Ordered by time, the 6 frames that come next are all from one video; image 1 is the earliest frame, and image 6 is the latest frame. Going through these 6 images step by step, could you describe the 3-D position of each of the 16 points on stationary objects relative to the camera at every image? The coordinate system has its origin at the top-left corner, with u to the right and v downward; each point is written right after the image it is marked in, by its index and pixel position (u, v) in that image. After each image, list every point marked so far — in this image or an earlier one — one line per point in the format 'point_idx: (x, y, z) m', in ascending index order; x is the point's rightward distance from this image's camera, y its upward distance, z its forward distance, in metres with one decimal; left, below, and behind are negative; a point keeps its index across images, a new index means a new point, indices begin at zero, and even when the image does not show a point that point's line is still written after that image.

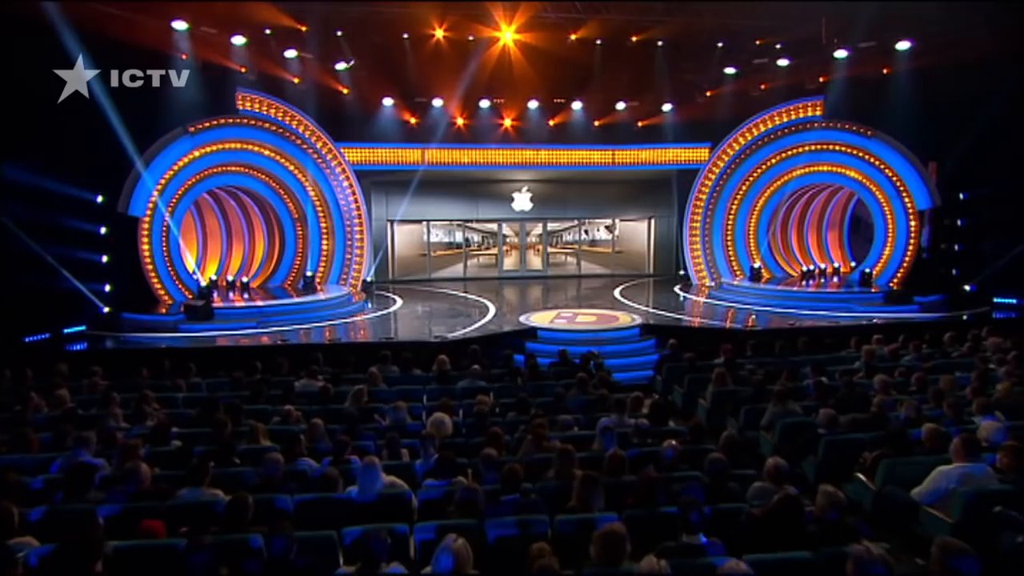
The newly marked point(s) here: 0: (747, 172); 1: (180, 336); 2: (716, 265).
0: (+4.0, +1.9, +15.1) m
1: (-3.8, -0.5, +10.2) m
2: (+3.6, +0.4, +15.7) m
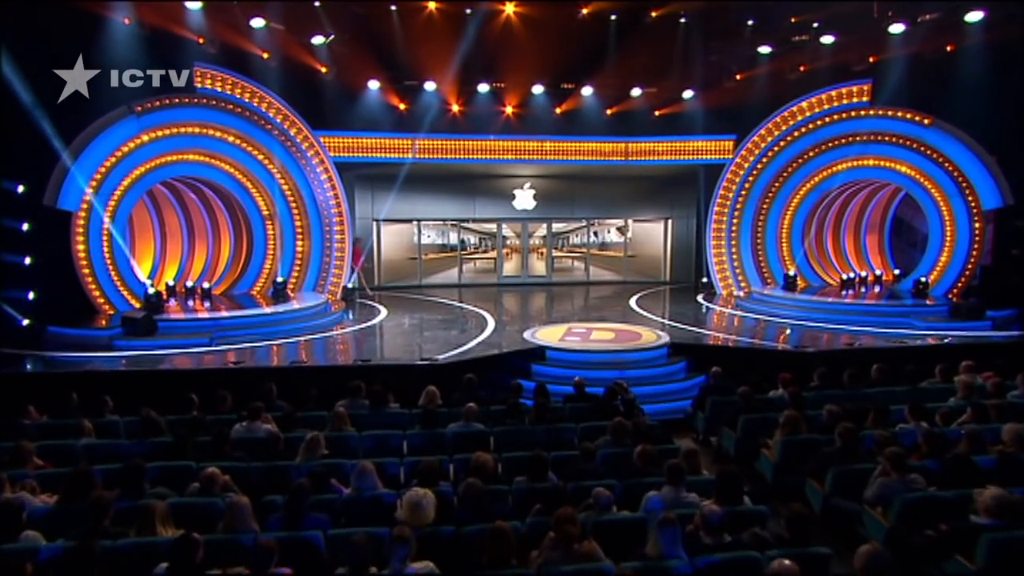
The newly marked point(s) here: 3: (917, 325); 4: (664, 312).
0: (+4.0, +1.8, +13.4) m
1: (-3.7, -0.6, +8.5) m
2: (+3.6, +0.2, +14.0) m
3: (+5.1, -0.5, +11.2) m
4: (+2.3, -0.4, +13.9) m
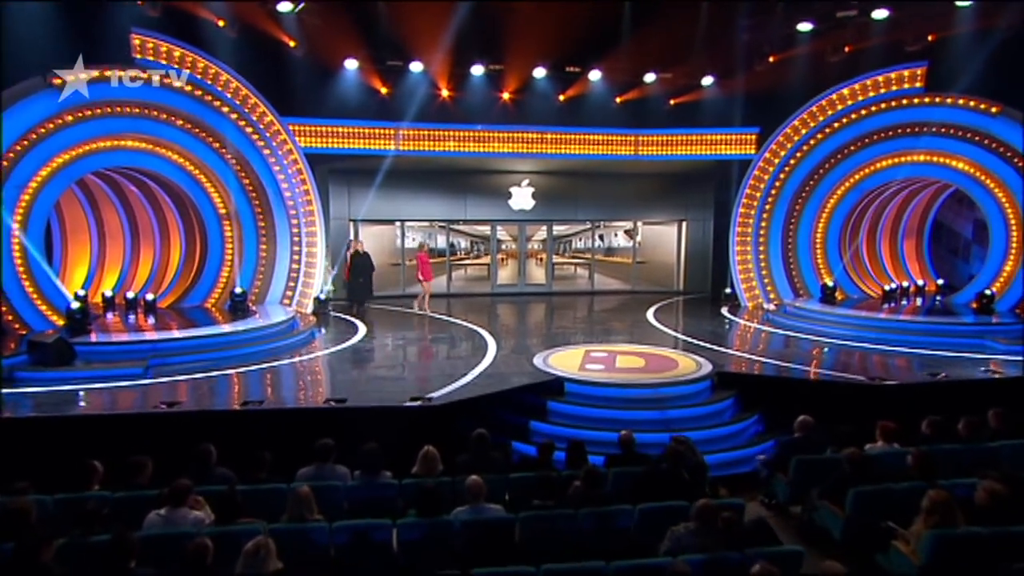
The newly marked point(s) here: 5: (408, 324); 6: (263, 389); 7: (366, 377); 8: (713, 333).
0: (+4.0, +1.6, +11.8) m
1: (-3.6, -0.8, +6.6) m
2: (+3.6, 0.0, +12.3) m
3: (+5.1, -0.7, +9.6) m
4: (+2.3, -0.5, +12.2) m
5: (-1.4, -0.5, +11.5) m
6: (-2.1, -0.9, +7.6) m
7: (-1.4, -0.8, +8.4) m
8: (+2.6, -0.6, +11.6) m
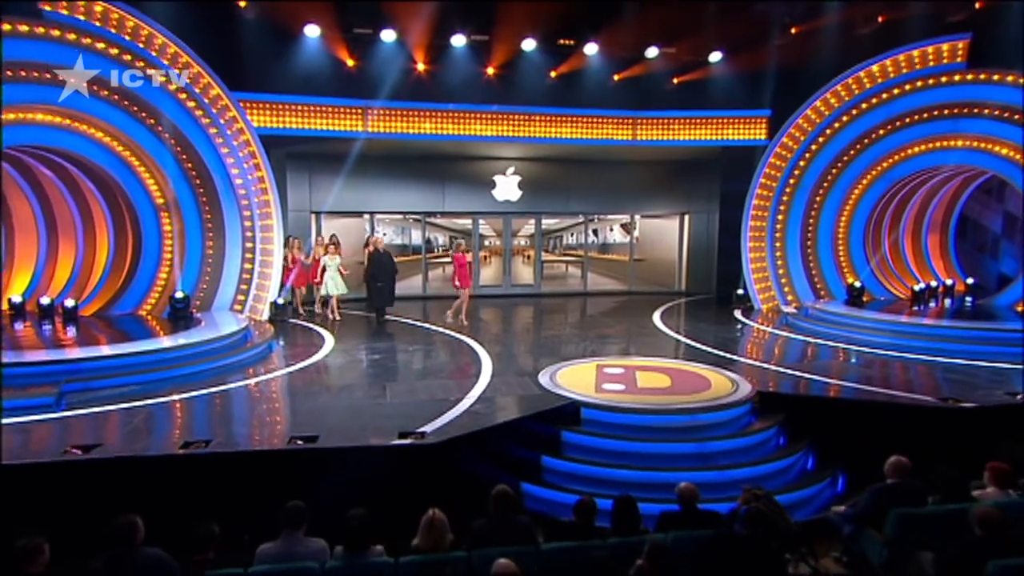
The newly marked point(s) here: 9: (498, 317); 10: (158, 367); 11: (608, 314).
0: (+3.8, +1.6, +10.5) m
1: (-3.5, -0.8, +5.0) m
2: (+3.4, 0.0, +11.0) m
3: (+5.1, -0.7, +8.4) m
4: (+2.1, -0.5, +10.8) m
5: (-1.5, -0.5, +9.9) m
6: (-2.1, -0.9, +6.1) m
7: (-1.3, -0.9, +6.9) m
8: (+2.5, -0.6, +10.3) m
9: (-0.2, -0.4, +11.3) m
10: (-2.9, -0.6, +7.3) m
11: (+1.2, -0.4, +11.7) m
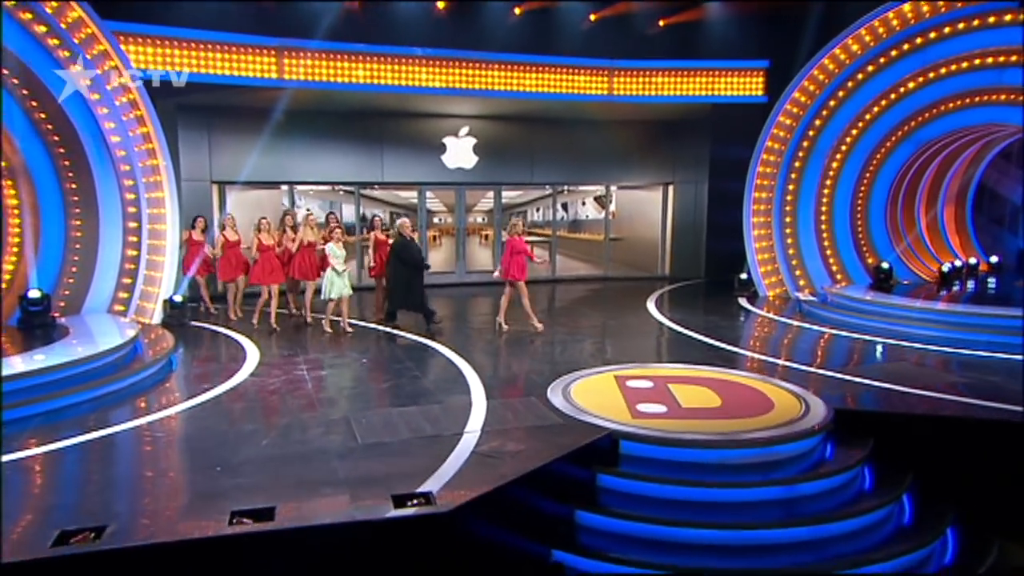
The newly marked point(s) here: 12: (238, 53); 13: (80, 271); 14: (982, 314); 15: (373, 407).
0: (+3.4, +1.8, +8.8) m
1: (-3.1, -0.9, +2.5) m
2: (+3.0, +0.2, +9.3) m
3: (+5.0, -0.5, +6.9) m
4: (+1.7, -0.4, +9.0) m
5: (-1.7, -0.4, +7.7) m
6: (-1.8, -0.9, +3.8) m
7: (-1.2, -0.8, +4.7) m
8: (+2.1, -0.4, +8.5) m
9: (-0.6, -0.3, +9.1) m
10: (-2.7, -0.6, +4.8) m
11: (+0.7, -0.2, +9.8) m
12: (-2.4, +2.1, +7.9) m
13: (-3.2, +0.2, +6.6) m
14: (+4.1, -0.2, +7.9) m
15: (-0.9, -0.7, +5.6) m
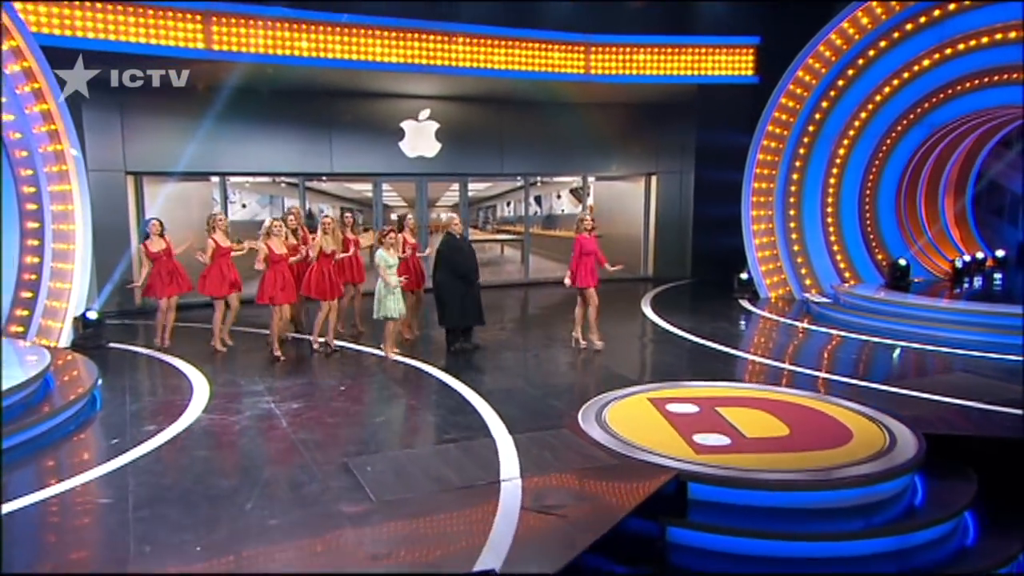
0: (+3.2, +1.8, +8.0) m
1: (-2.5, -0.9, +1.0) m
2: (+2.7, +0.2, +8.5) m
3: (+5.0, -0.5, +6.3) m
4: (+1.5, -0.4, +8.0) m
5: (-1.8, -0.5, +6.3) m
6: (-1.4, -1.0, +2.4) m
7: (-0.9, -0.9, +3.4) m
8: (+2.0, -0.4, +7.6) m
9: (-0.8, -0.3, +7.9) m
10: (-2.5, -0.7, +3.4) m
11: (+0.4, -0.2, +8.7) m
12: (-2.5, +2.0, +6.4) m
13: (-3.1, +0.1, +5.1) m
14: (+4.0, -0.2, +7.2) m
15: (-0.7, -0.8, +4.4) m
